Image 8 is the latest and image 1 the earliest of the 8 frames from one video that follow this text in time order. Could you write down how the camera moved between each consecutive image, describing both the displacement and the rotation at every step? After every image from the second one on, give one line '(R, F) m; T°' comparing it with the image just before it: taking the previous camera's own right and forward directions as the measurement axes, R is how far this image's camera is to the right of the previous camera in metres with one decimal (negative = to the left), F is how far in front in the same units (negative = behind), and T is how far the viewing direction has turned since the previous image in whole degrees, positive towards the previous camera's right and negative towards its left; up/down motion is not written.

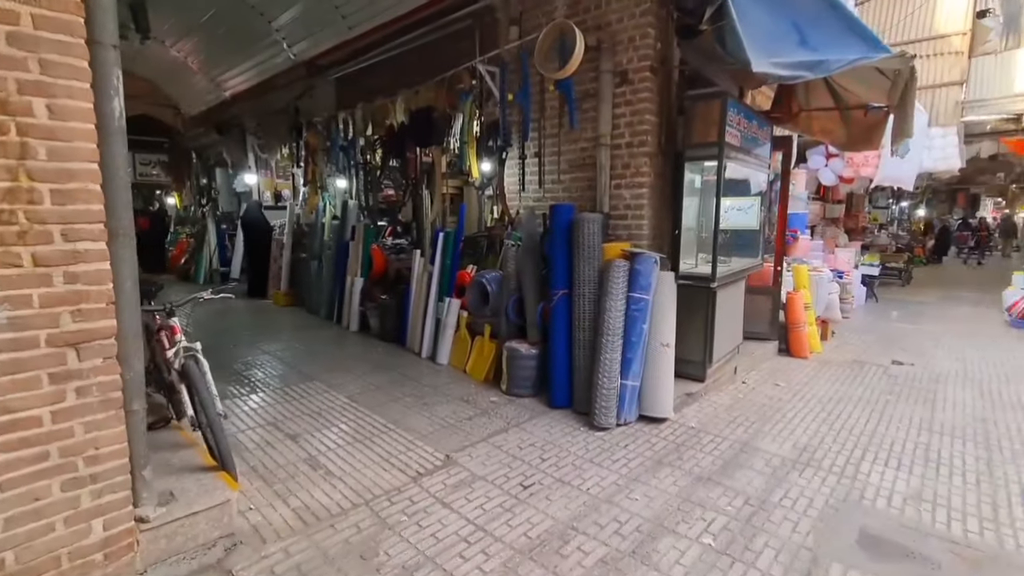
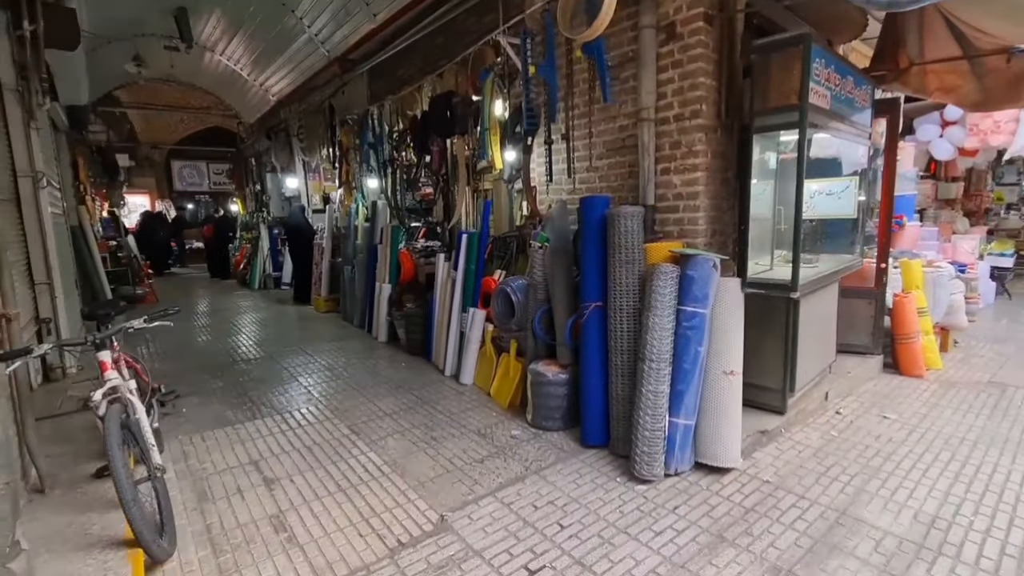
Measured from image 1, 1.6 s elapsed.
(+0.3, +0.7) m; -8°
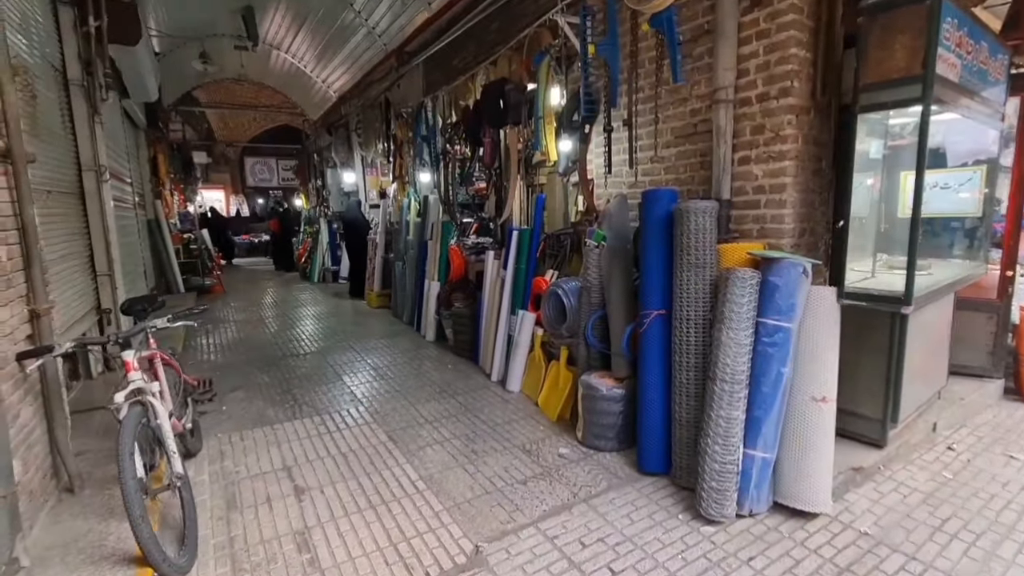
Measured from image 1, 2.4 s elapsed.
(0.0, +0.3) m; -6°
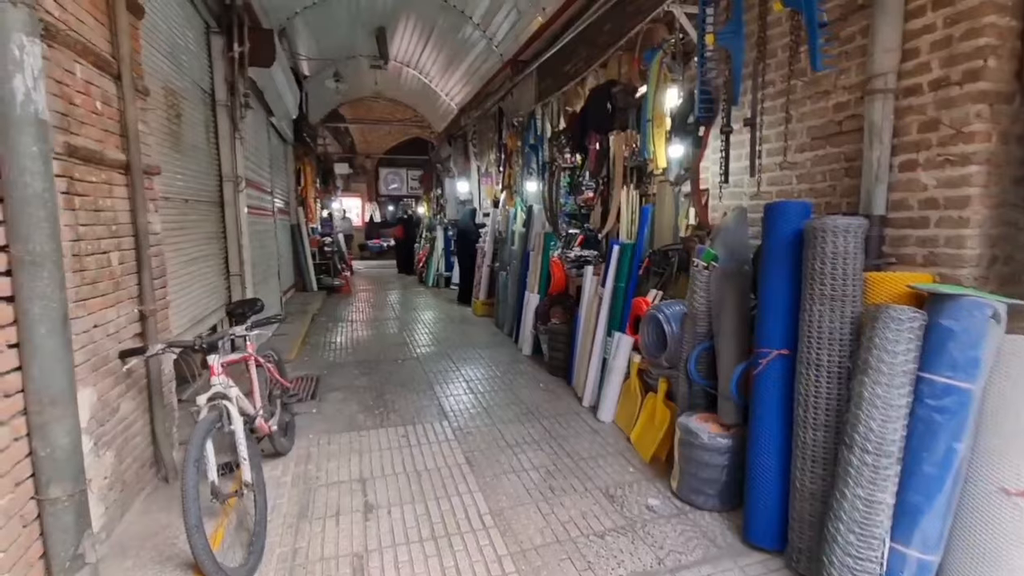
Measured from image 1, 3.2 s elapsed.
(+0.1, +0.3) m; -13°
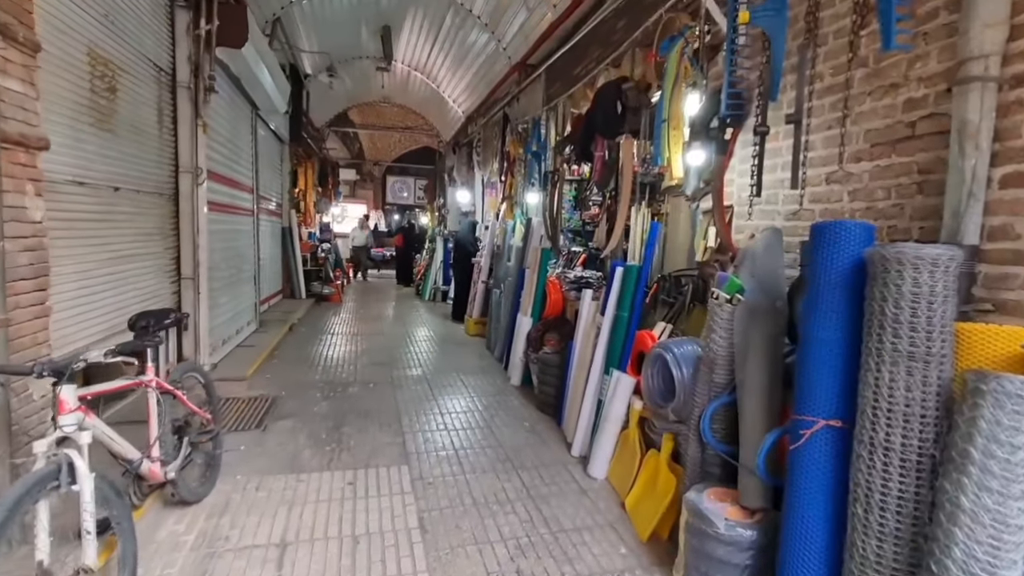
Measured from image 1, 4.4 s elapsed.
(+0.2, +0.6) m; -1°
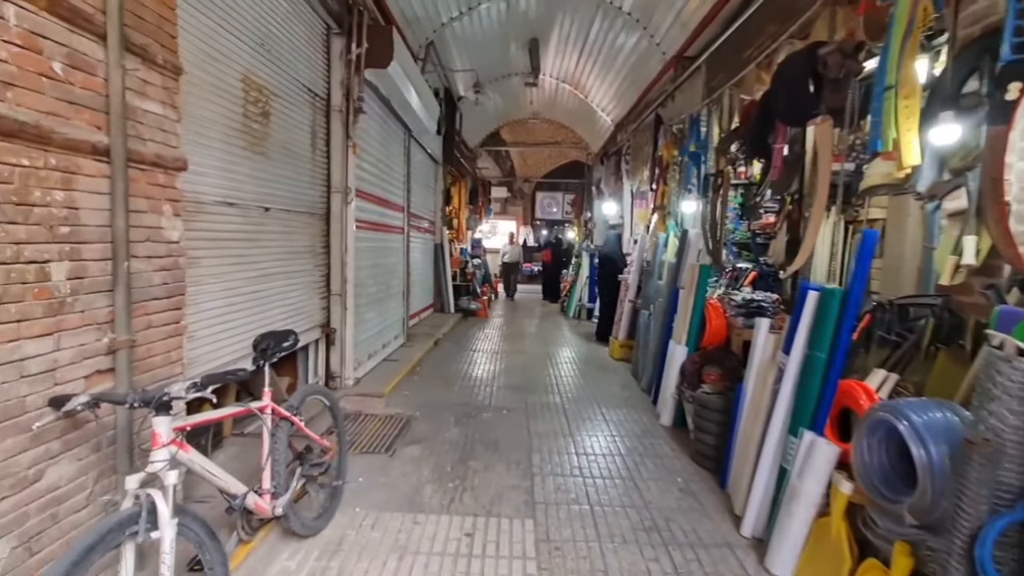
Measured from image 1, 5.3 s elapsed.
(0.0, +0.5) m; -17°
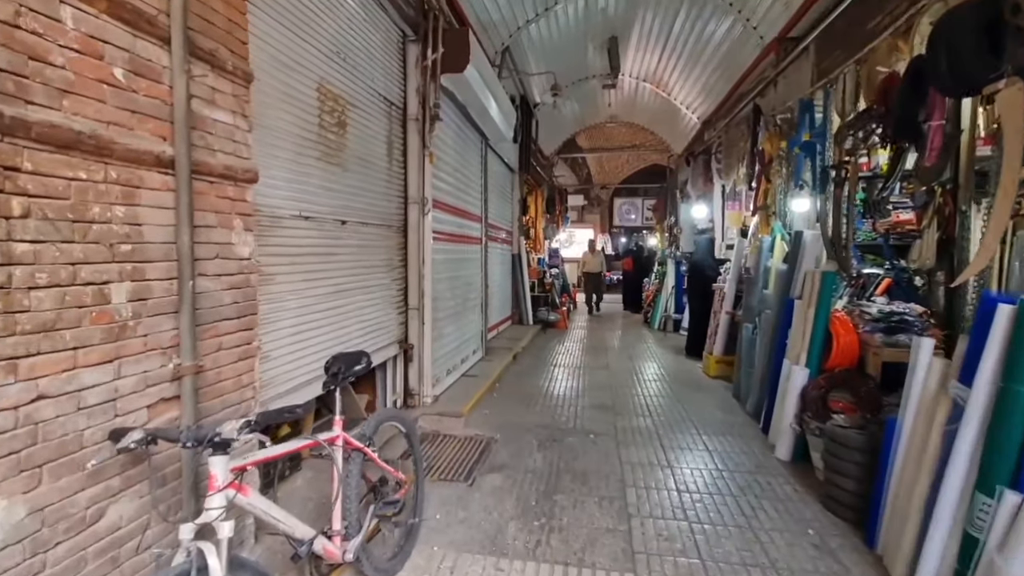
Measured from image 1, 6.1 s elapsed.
(-0.1, +0.3) m; -9°
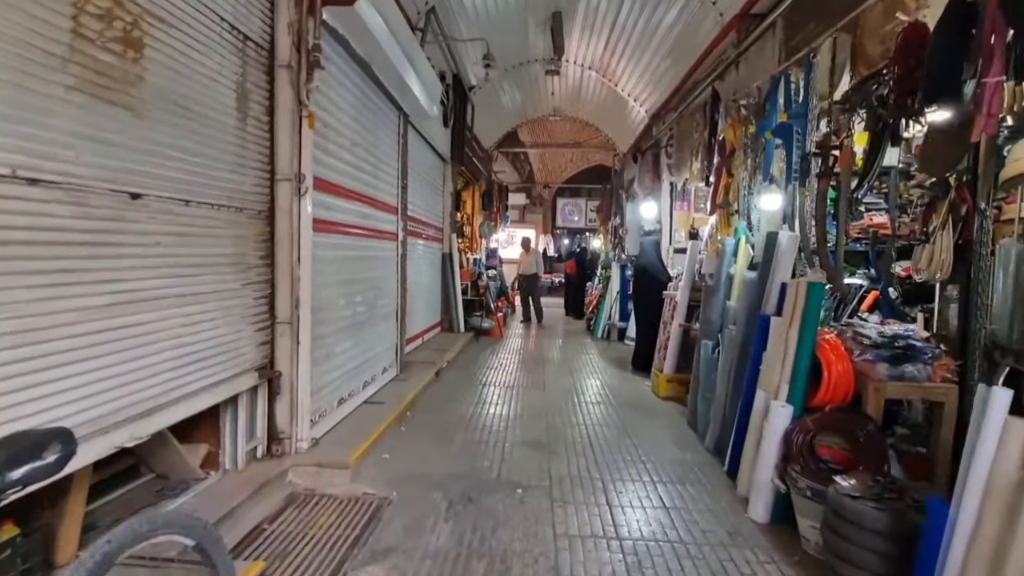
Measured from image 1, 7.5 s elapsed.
(+0.2, +0.9) m; +6°
